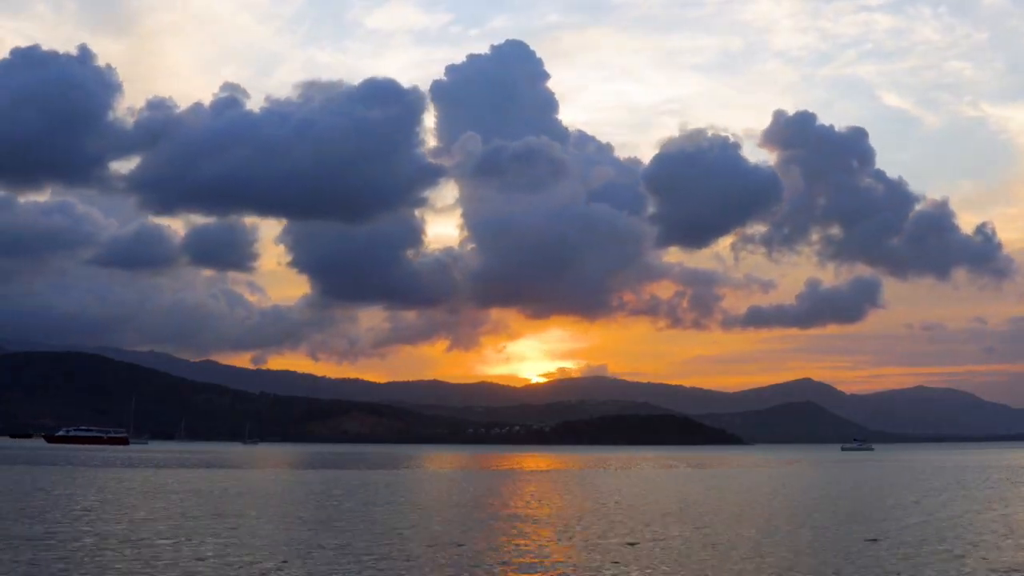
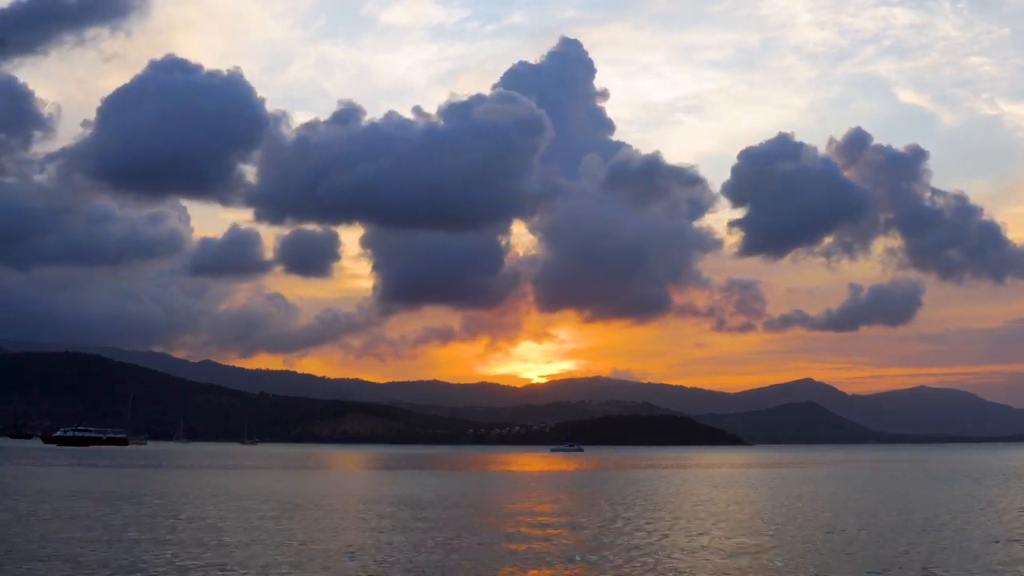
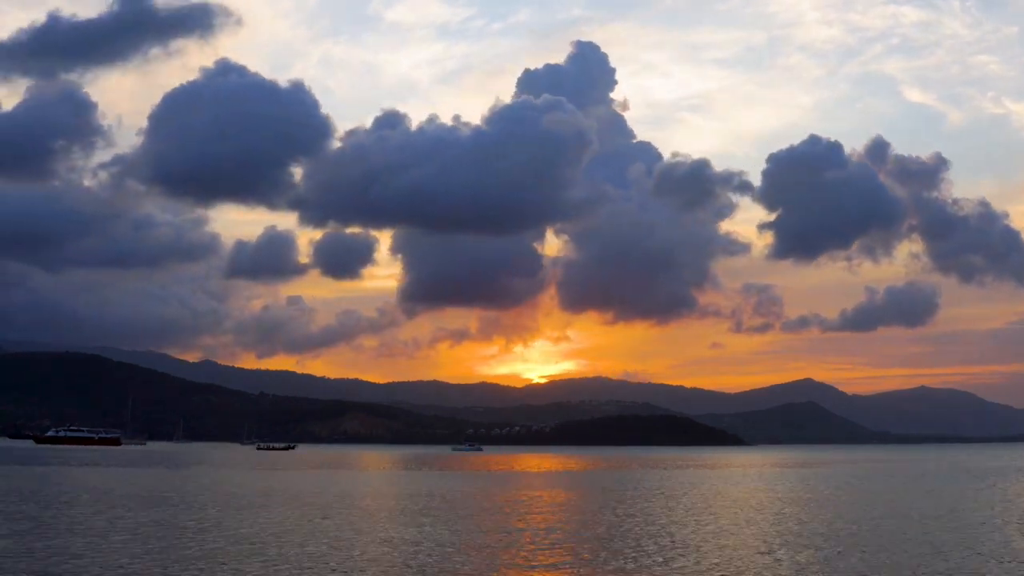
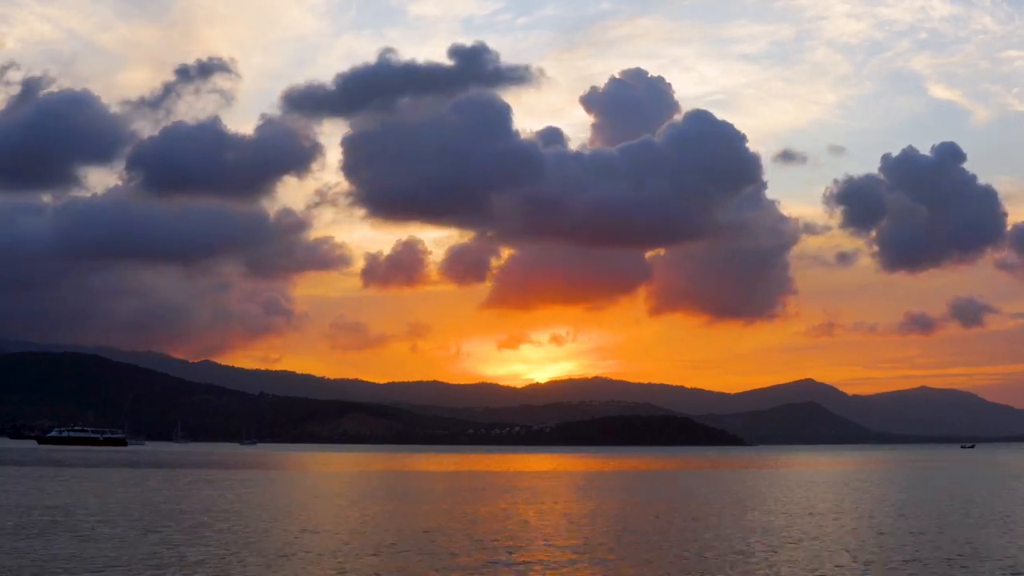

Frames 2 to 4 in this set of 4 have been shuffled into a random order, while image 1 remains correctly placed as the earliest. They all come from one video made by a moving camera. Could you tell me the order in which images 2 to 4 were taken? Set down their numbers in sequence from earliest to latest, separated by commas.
2, 3, 4
